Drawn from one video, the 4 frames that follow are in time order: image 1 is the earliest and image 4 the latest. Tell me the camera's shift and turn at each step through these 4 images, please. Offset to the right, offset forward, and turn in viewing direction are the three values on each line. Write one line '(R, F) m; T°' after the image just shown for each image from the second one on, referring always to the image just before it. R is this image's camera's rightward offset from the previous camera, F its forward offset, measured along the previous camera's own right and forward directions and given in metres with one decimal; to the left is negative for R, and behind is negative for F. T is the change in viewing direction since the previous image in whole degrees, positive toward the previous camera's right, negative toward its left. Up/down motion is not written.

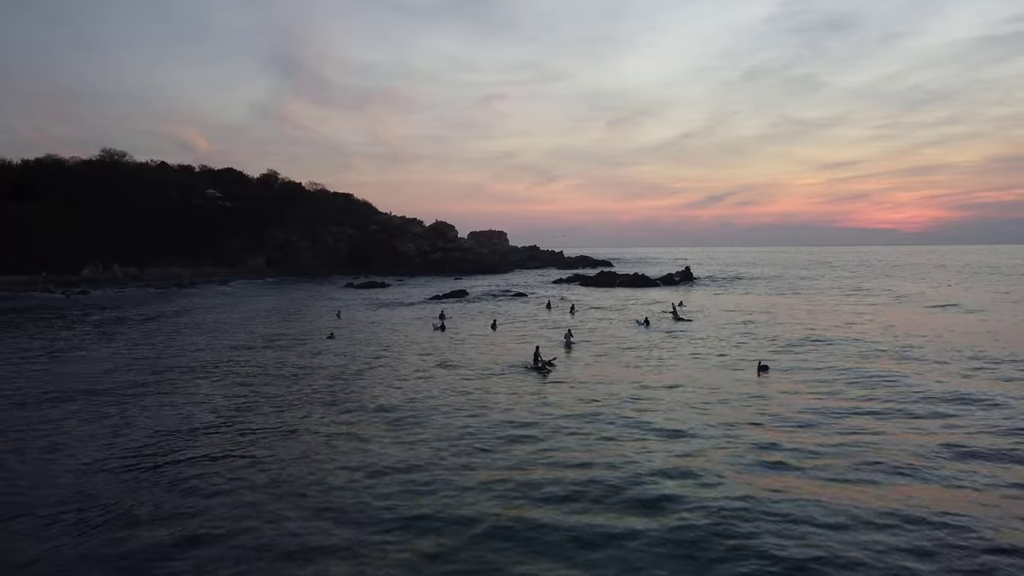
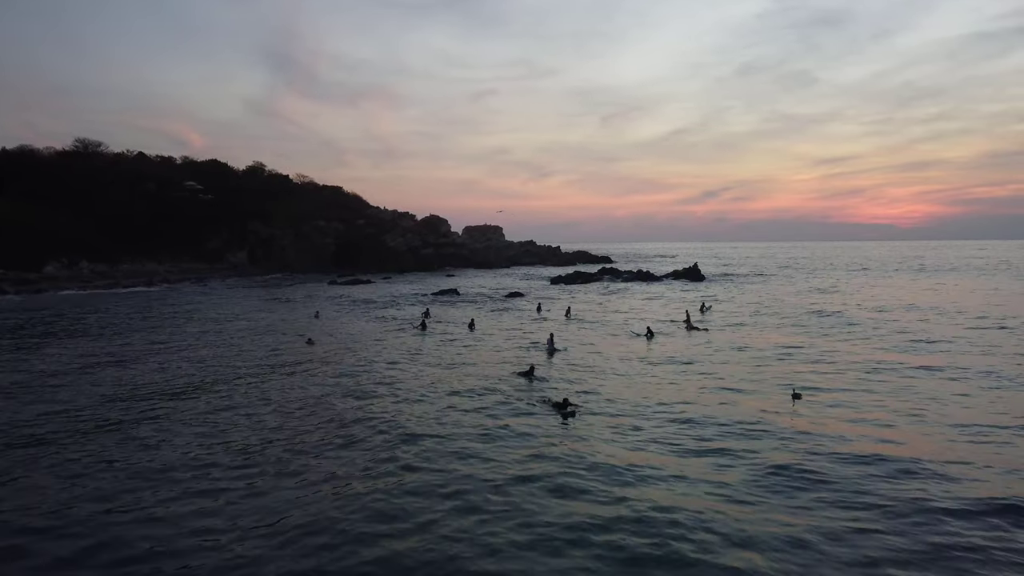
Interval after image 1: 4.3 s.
(-0.2, +3.7) m; 0°
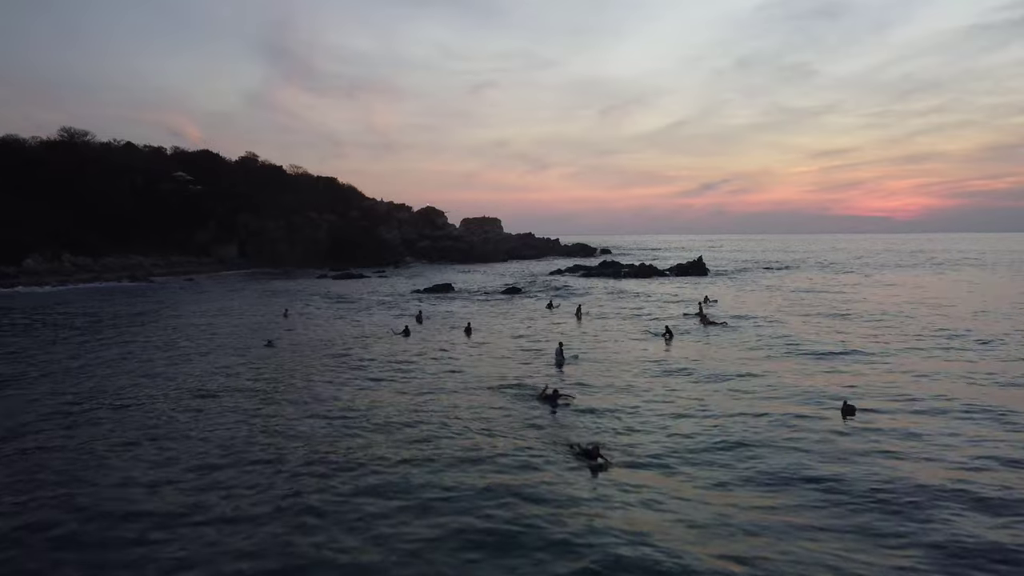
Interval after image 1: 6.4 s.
(-0.1, +2.0) m; 0°
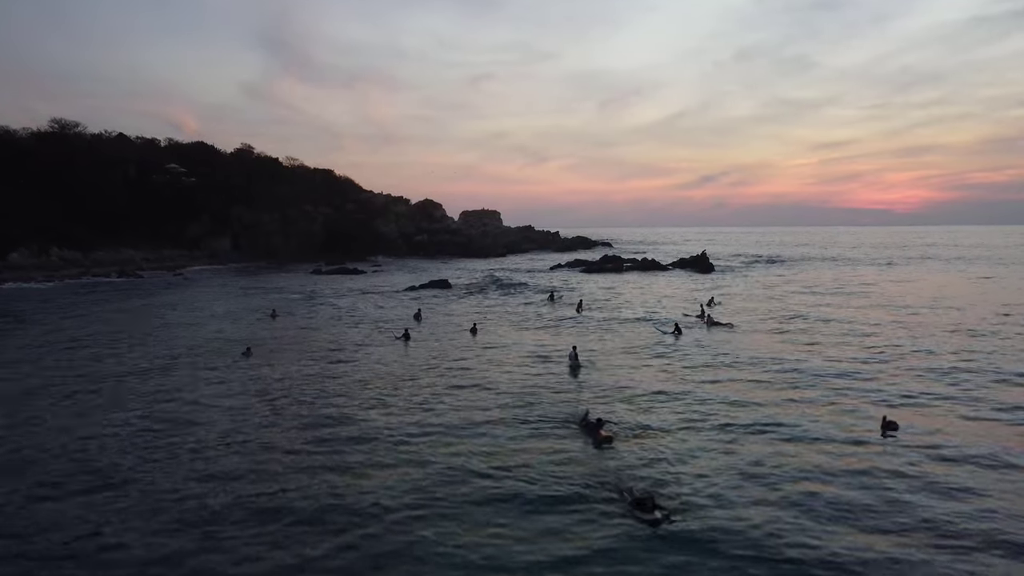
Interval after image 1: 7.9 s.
(-0.1, +1.3) m; 0°
